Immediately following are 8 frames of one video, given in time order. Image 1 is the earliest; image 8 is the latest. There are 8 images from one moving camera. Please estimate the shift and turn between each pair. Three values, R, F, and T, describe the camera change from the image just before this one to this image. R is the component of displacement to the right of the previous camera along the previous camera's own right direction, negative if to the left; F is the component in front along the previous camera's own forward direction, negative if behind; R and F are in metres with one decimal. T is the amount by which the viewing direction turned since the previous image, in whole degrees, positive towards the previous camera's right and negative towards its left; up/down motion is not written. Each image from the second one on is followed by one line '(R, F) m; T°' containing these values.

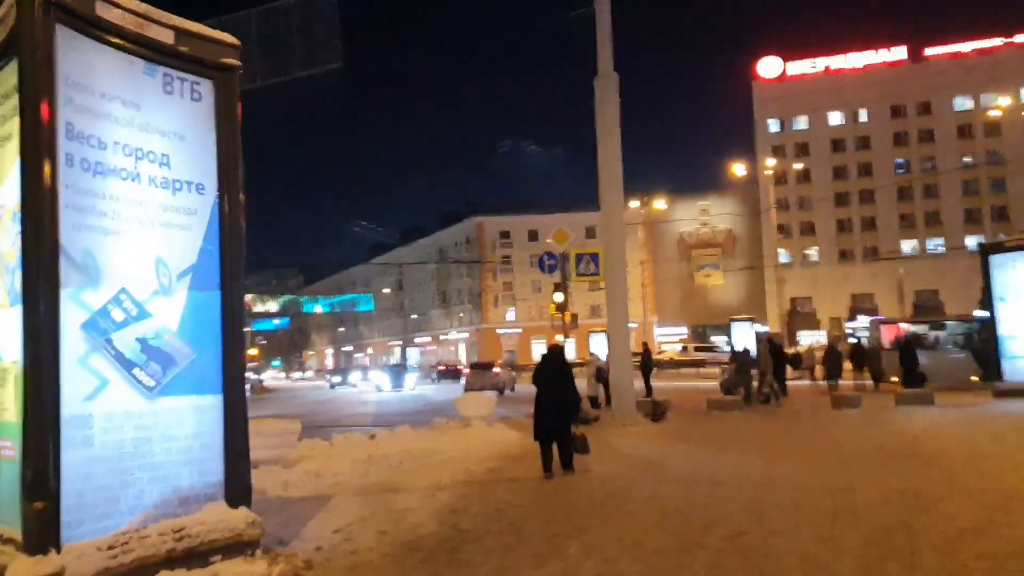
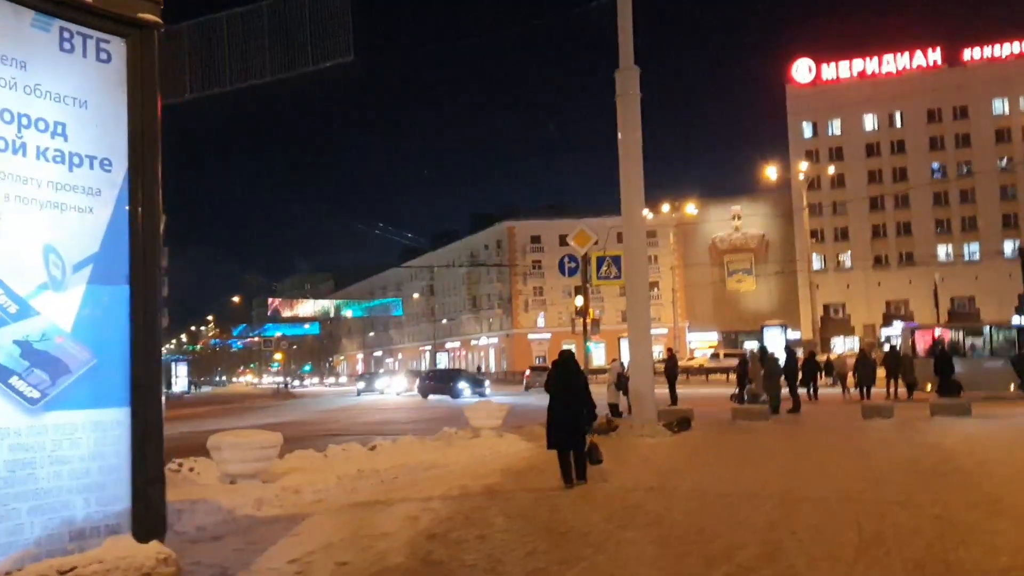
(+0.4, +0.9) m; -2°
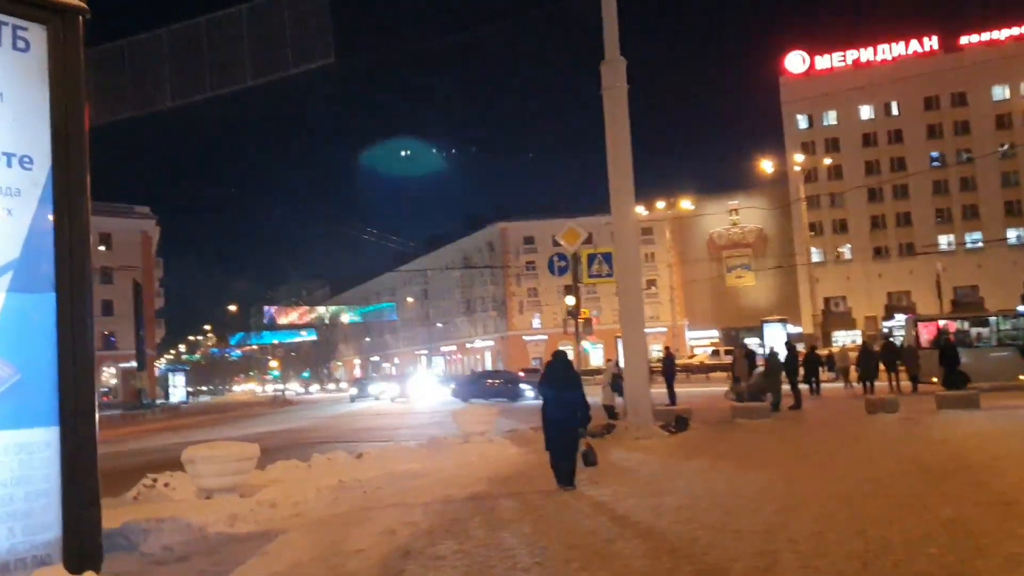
(+0.2, +0.4) m; 0°
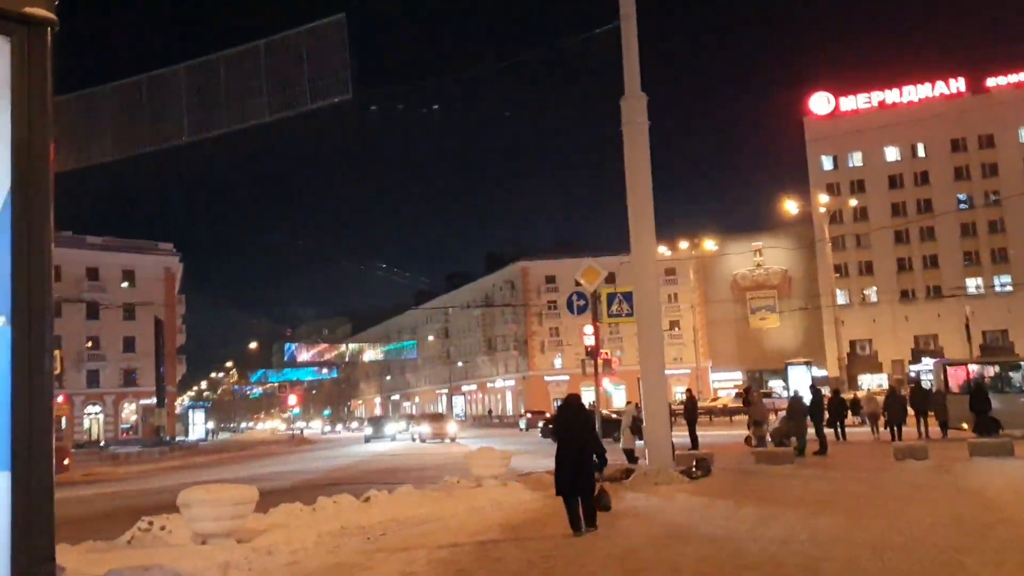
(+0.1, +0.4) m; -1°
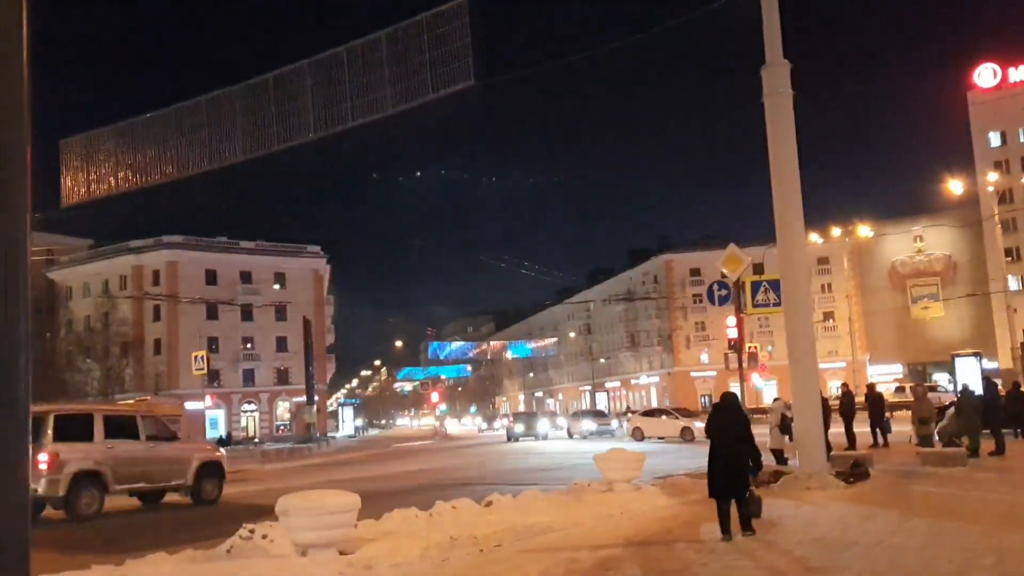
(+0.2, +1.0) m; -9°
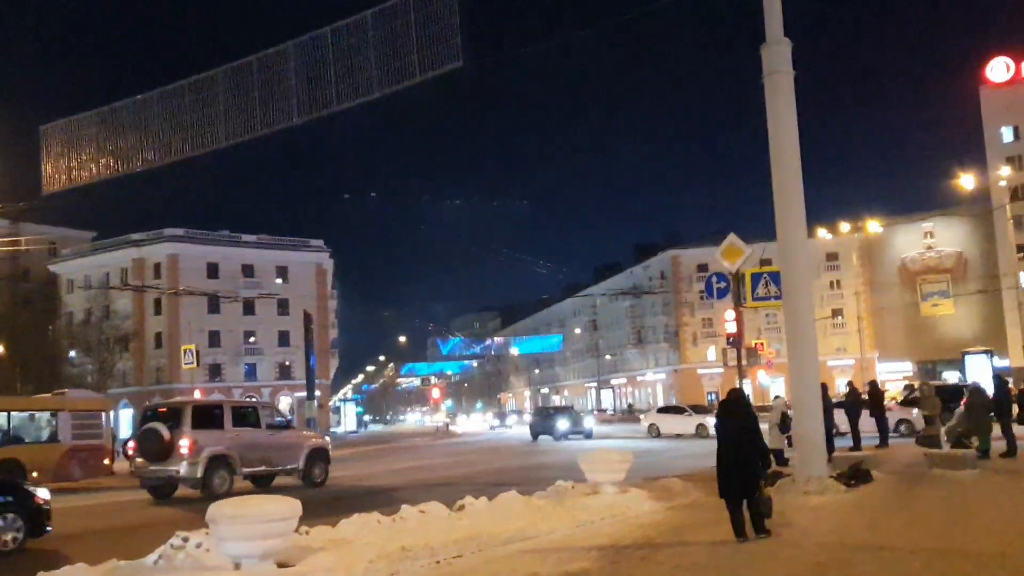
(+0.4, +0.9) m; -1°
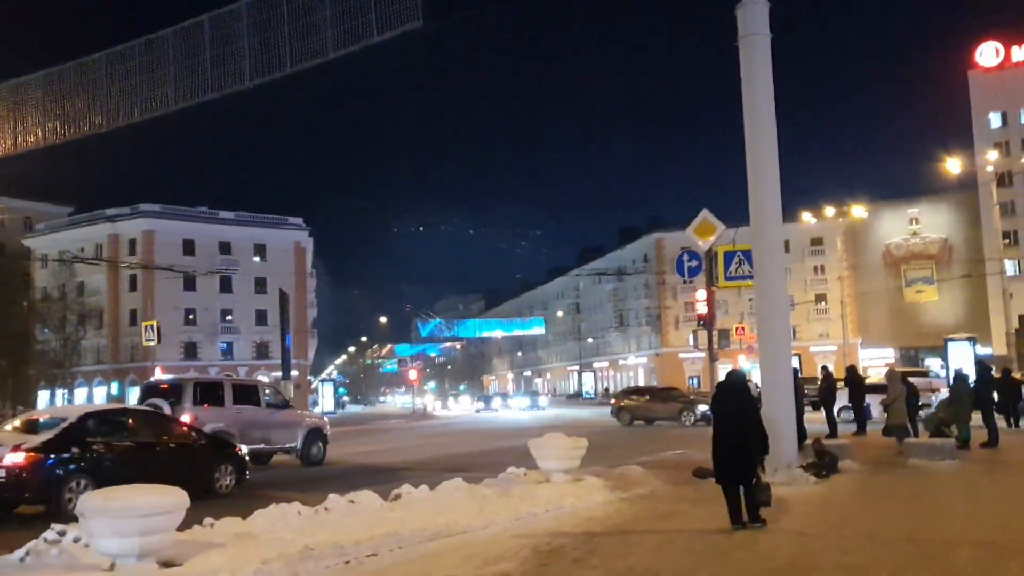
(+0.5, +1.0) m; +1°
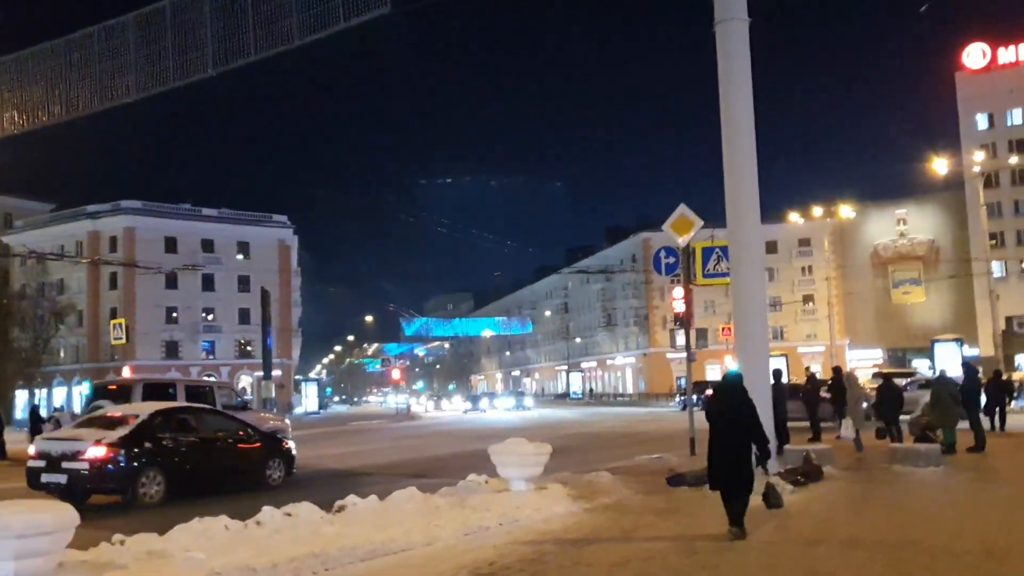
(+0.4, +0.8) m; +1°
